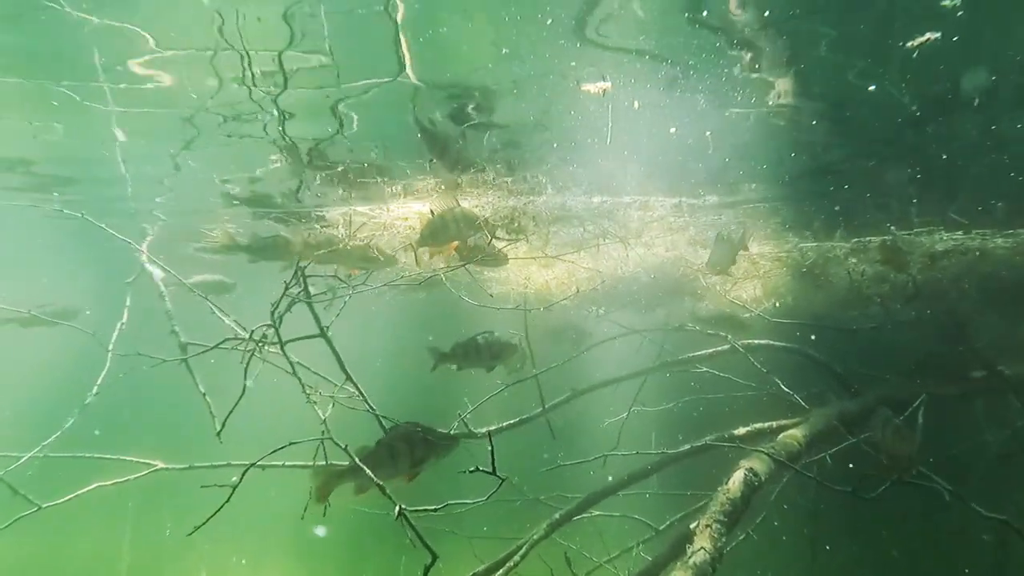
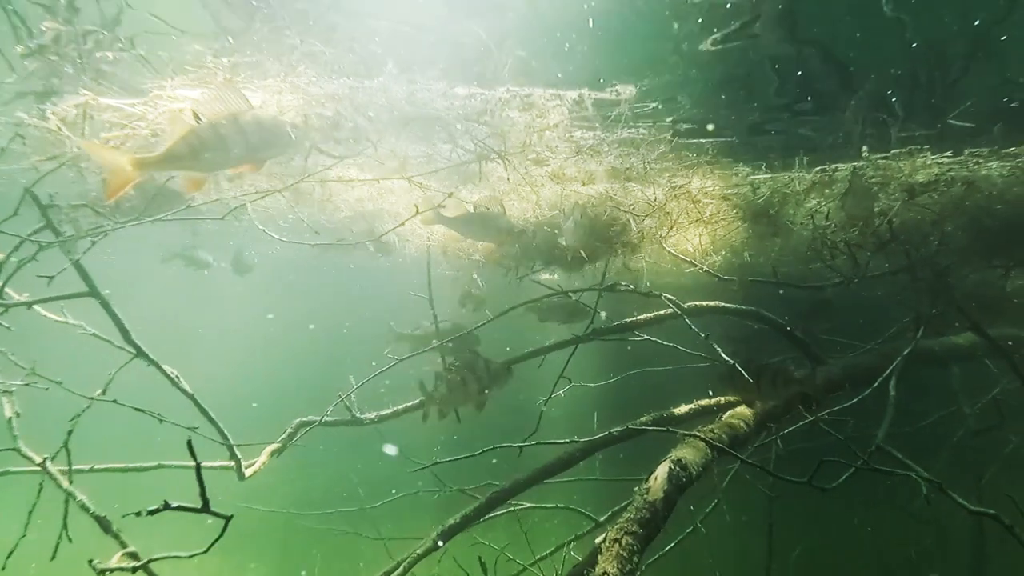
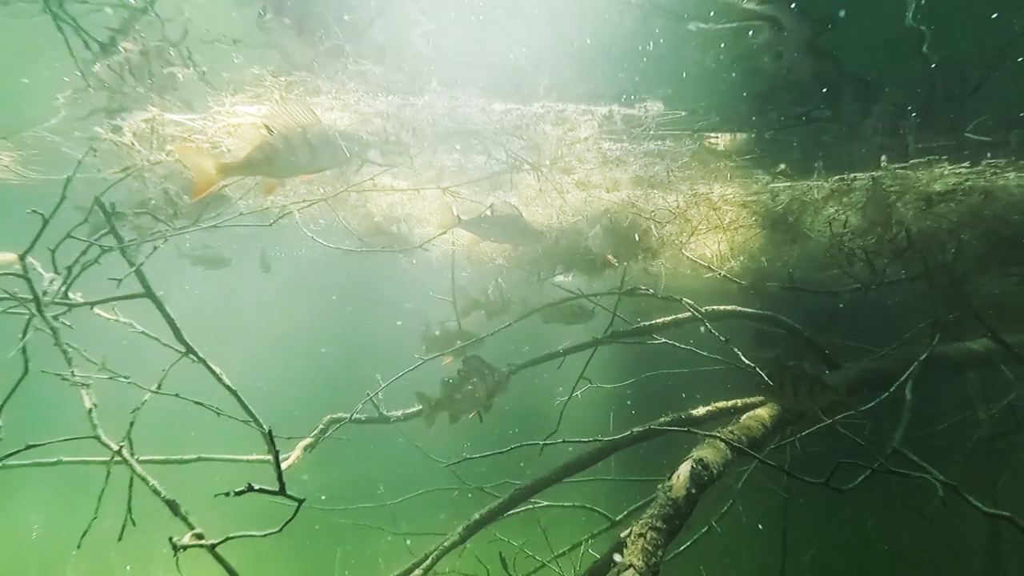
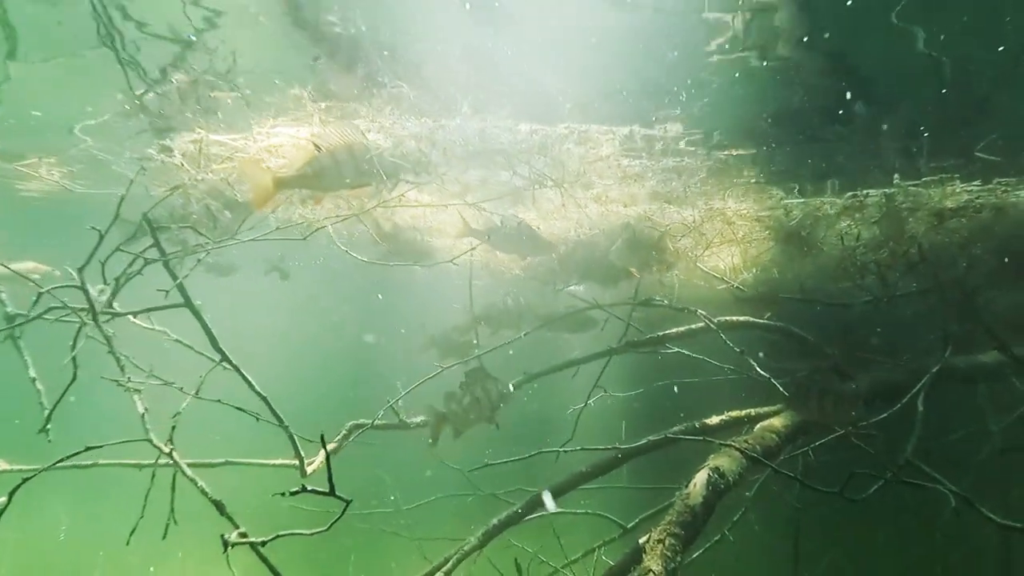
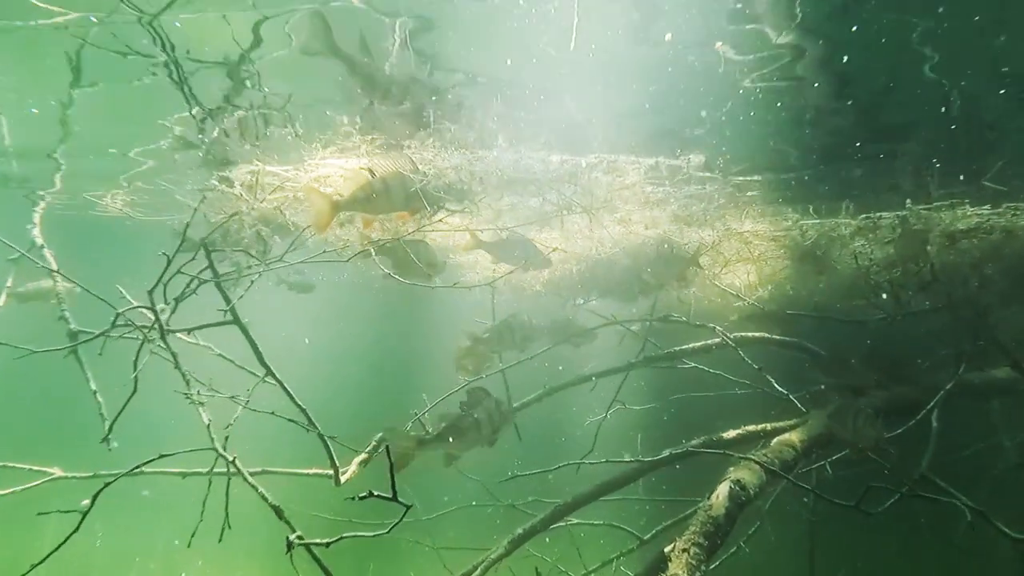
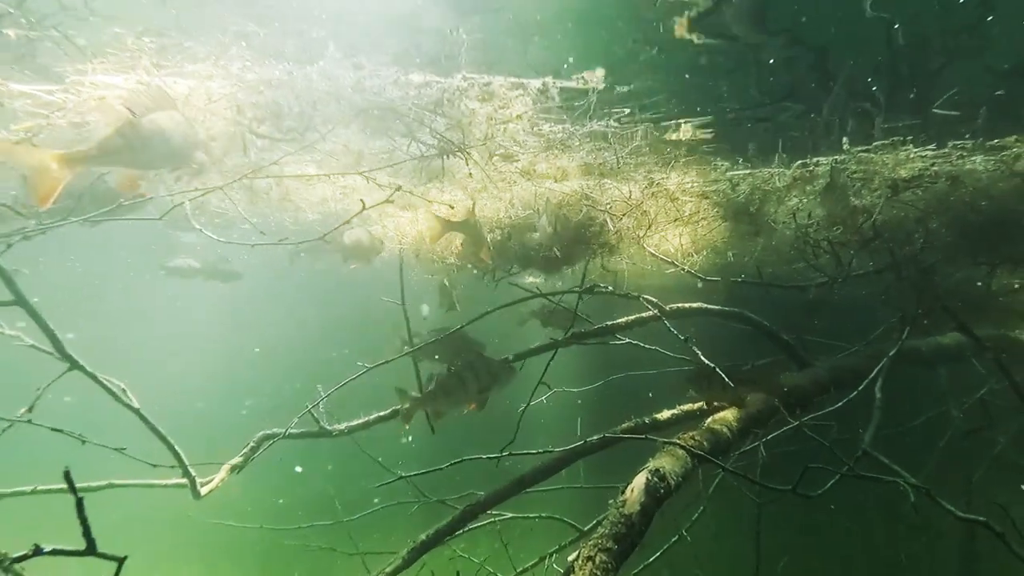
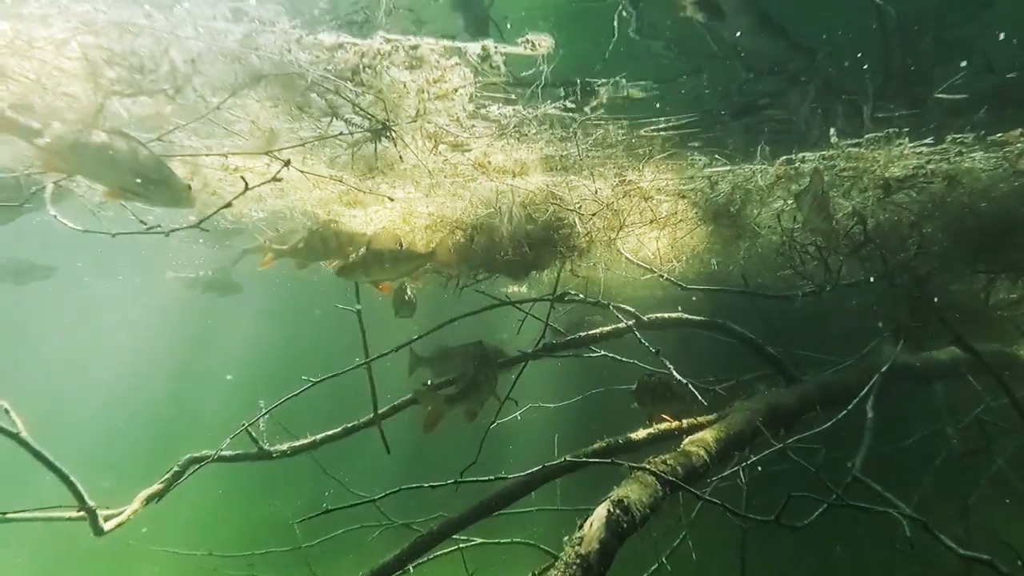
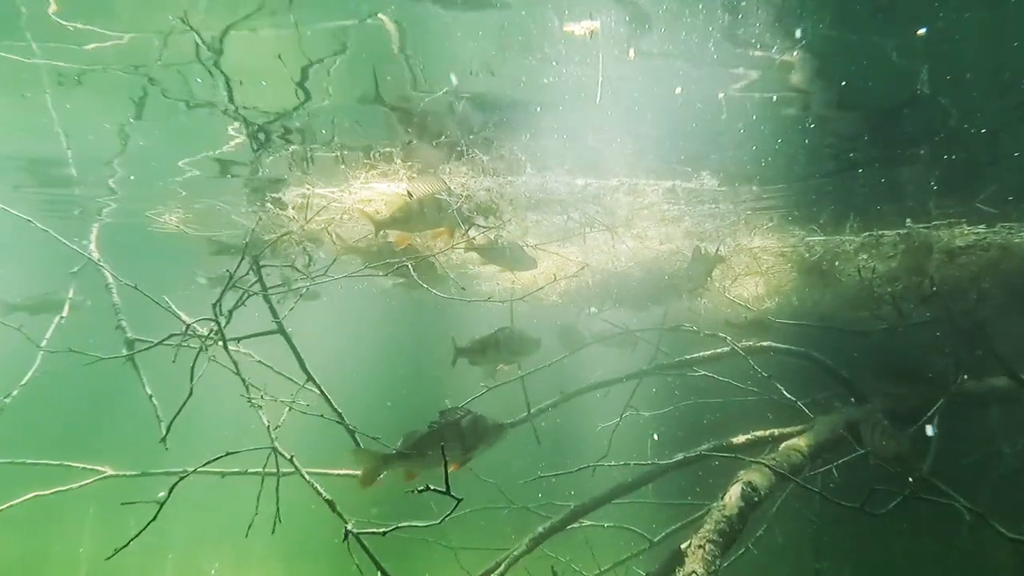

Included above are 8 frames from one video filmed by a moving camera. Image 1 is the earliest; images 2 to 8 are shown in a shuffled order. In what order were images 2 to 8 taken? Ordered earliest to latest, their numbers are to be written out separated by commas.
8, 5, 4, 3, 2, 6, 7
